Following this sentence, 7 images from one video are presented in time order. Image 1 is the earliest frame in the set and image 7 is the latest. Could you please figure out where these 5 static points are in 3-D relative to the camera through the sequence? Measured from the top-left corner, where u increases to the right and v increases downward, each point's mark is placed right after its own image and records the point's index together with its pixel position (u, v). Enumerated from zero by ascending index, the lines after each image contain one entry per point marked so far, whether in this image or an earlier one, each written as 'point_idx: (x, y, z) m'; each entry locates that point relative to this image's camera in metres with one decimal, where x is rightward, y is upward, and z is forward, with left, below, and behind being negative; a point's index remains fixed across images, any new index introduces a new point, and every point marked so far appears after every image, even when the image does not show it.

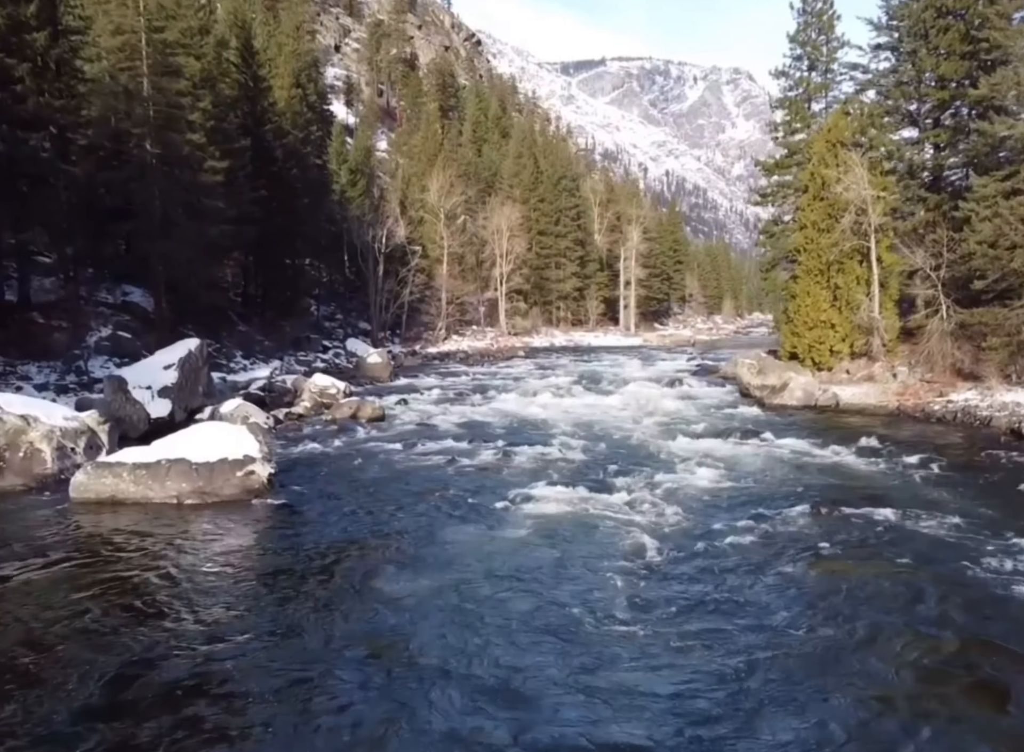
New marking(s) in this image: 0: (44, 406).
0: (-7.2, -0.5, +12.8) m
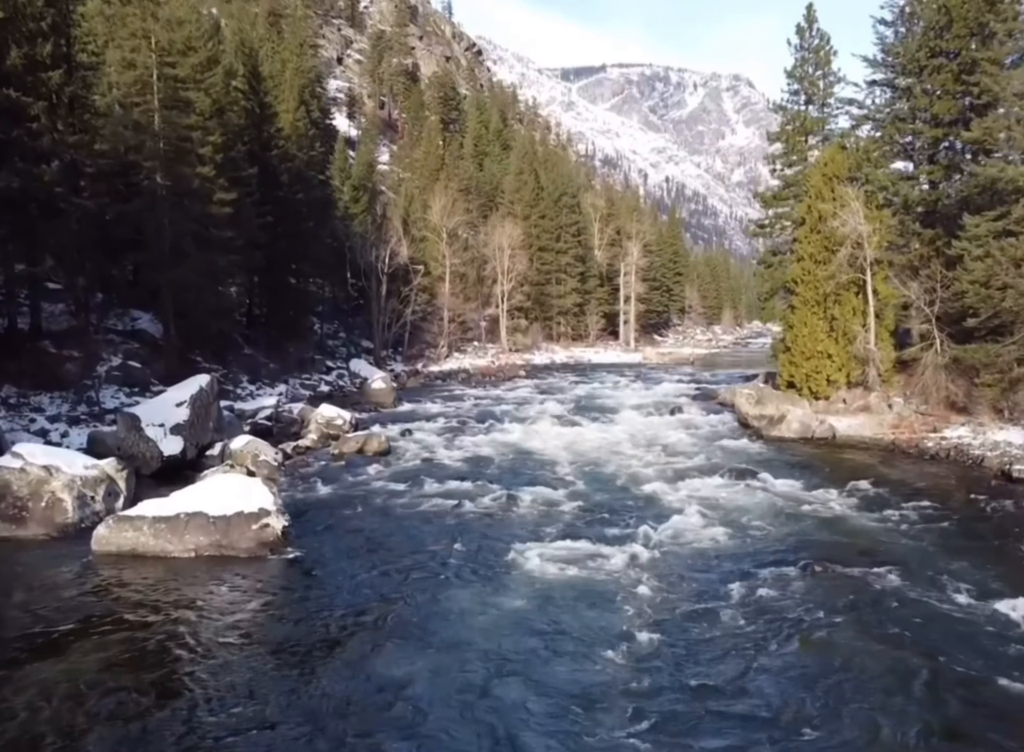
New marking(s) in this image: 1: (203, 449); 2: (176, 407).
0: (-7.1, -1.3, +13.2) m
1: (-7.3, -1.8, +19.8) m
2: (-7.9, -0.7, +19.5) m
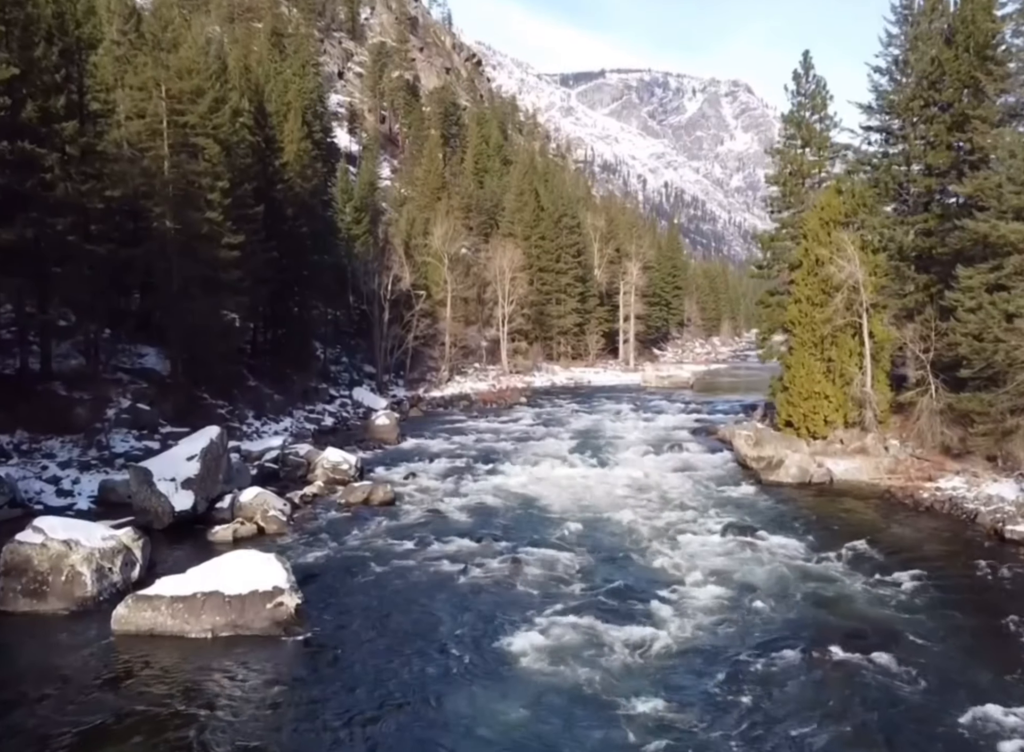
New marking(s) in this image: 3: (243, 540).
0: (-7.0, -2.5, +13.7) m
1: (-7.3, -3.1, +20.2) m
2: (-7.8, -2.0, +20.0) m
3: (-5.9, -3.6, +18.3) m
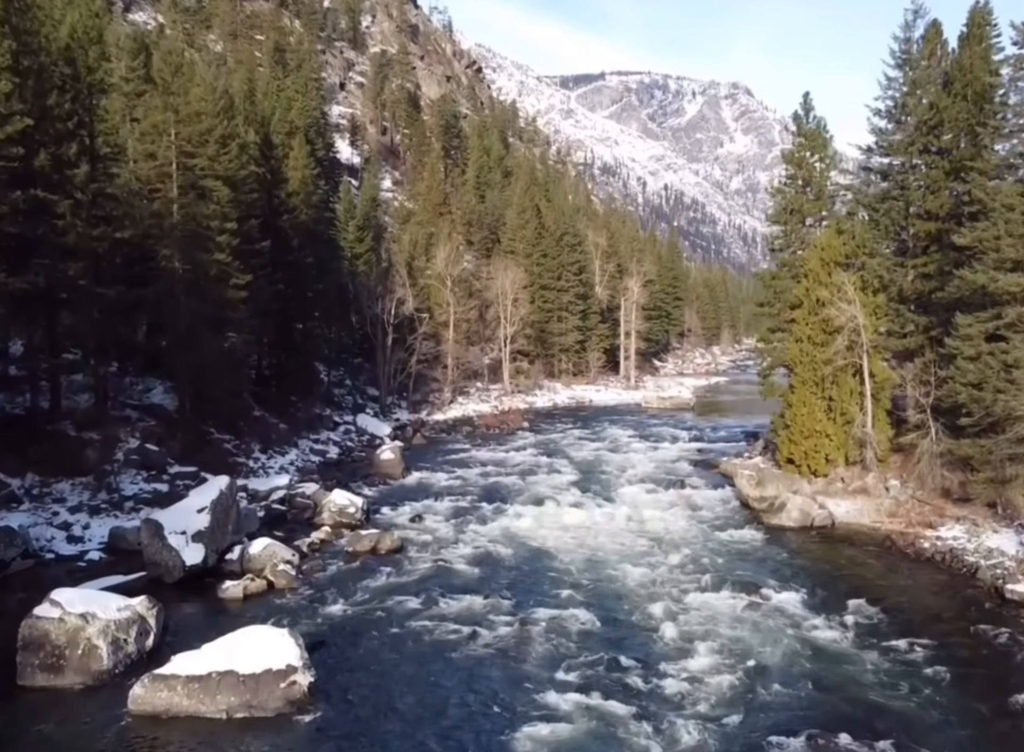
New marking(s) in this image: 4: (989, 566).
0: (-6.9, -3.7, +13.9) m
1: (-7.1, -4.4, +20.5) m
2: (-7.7, -3.3, +20.3) m
3: (-5.8, -4.9, +18.5) m
4: (+11.2, -4.5, +19.6) m
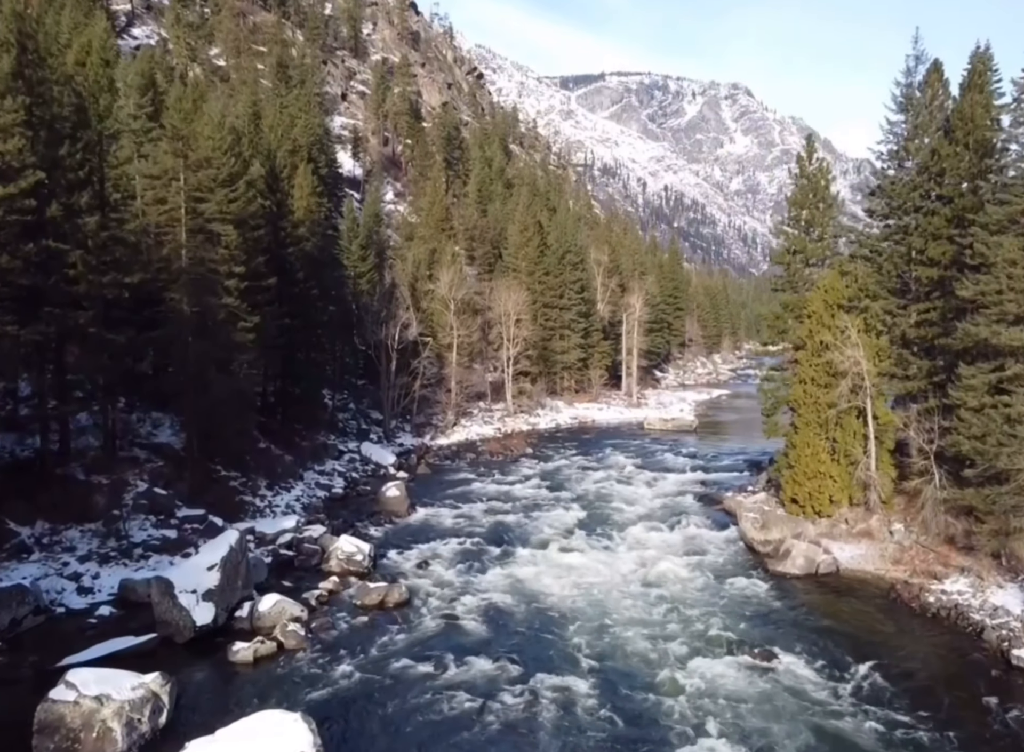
0: (-6.7, -5.1, +14.1) m
1: (-6.9, -5.8, +20.6) m
2: (-7.5, -4.8, +20.4) m
3: (-5.6, -6.3, +18.7) m
4: (+11.4, -5.9, +19.8) m
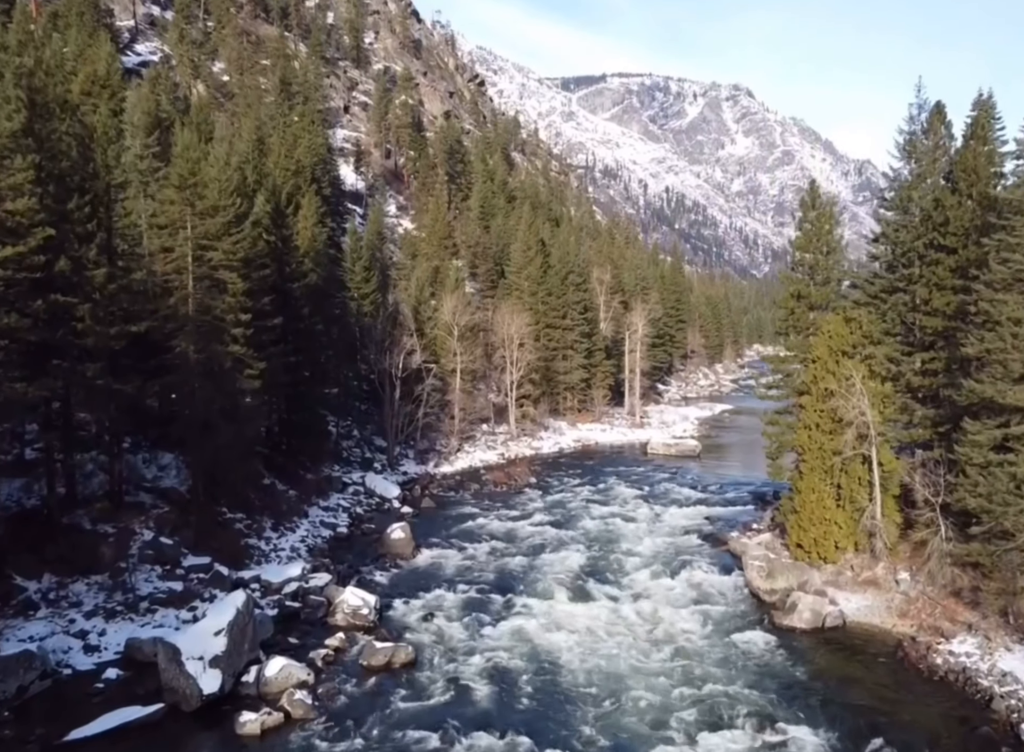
0: (-6.6, -6.6, +14.1) m
1: (-6.8, -7.4, +20.6) m
2: (-7.3, -6.4, +20.4) m
3: (-5.4, -7.9, +18.7) m
4: (+11.6, -7.5, +19.7) m
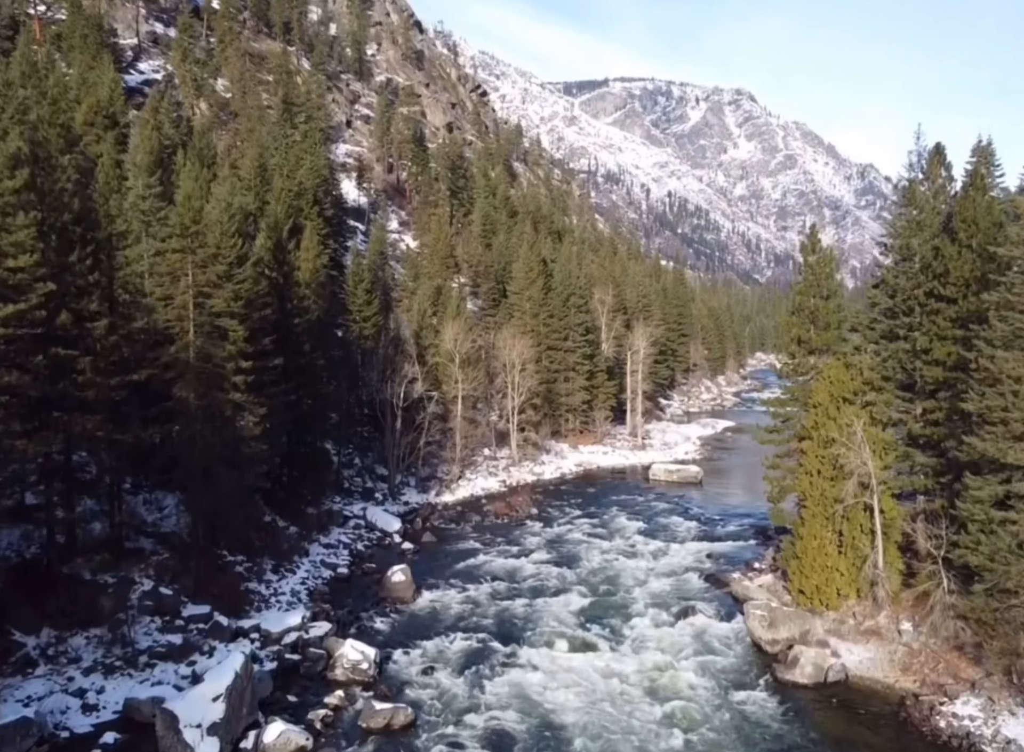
0: (-6.6, -8.1, +14.0) m
1: (-6.8, -9.0, +20.5) m
2: (-7.3, -7.9, +20.4) m
3: (-5.4, -9.5, +18.5) m
4: (+11.6, -9.1, +19.5) m
